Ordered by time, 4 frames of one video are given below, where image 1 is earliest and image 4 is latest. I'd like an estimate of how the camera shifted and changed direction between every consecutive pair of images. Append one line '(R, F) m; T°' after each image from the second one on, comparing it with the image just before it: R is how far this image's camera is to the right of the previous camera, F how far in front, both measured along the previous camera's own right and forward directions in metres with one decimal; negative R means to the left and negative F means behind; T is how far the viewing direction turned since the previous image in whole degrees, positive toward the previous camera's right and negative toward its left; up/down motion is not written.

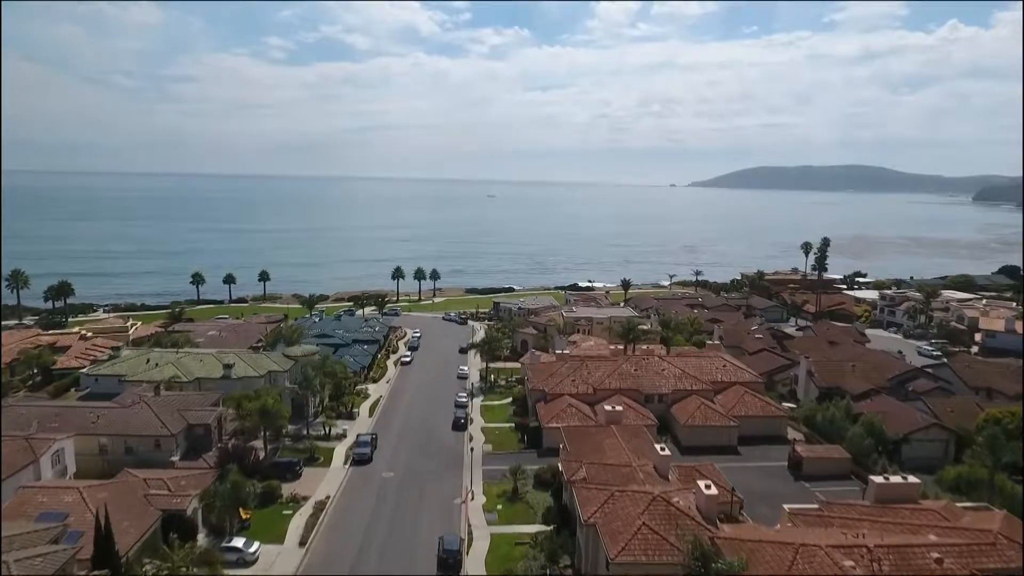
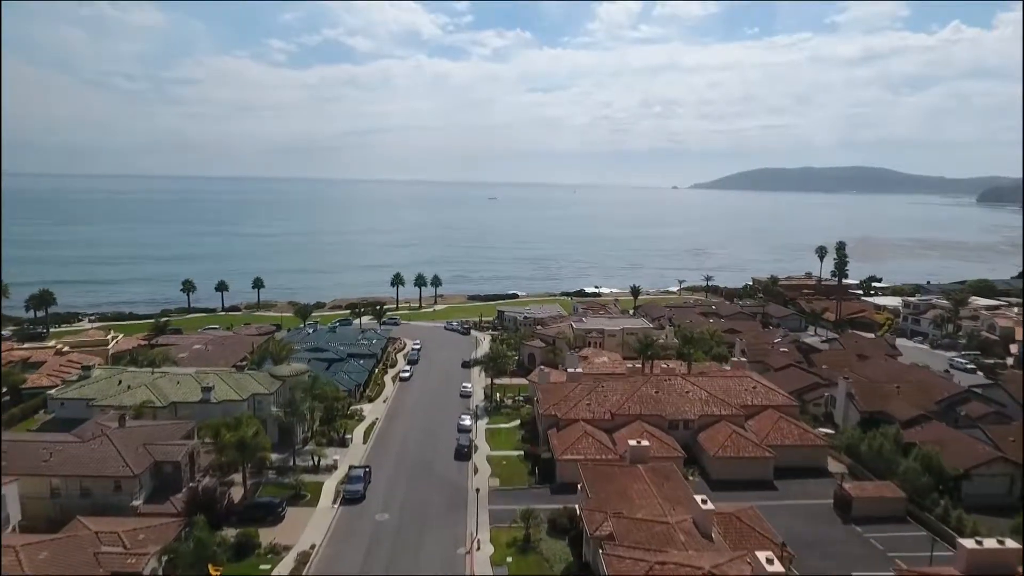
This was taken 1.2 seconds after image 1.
(-0.3, +3.3) m; 0°
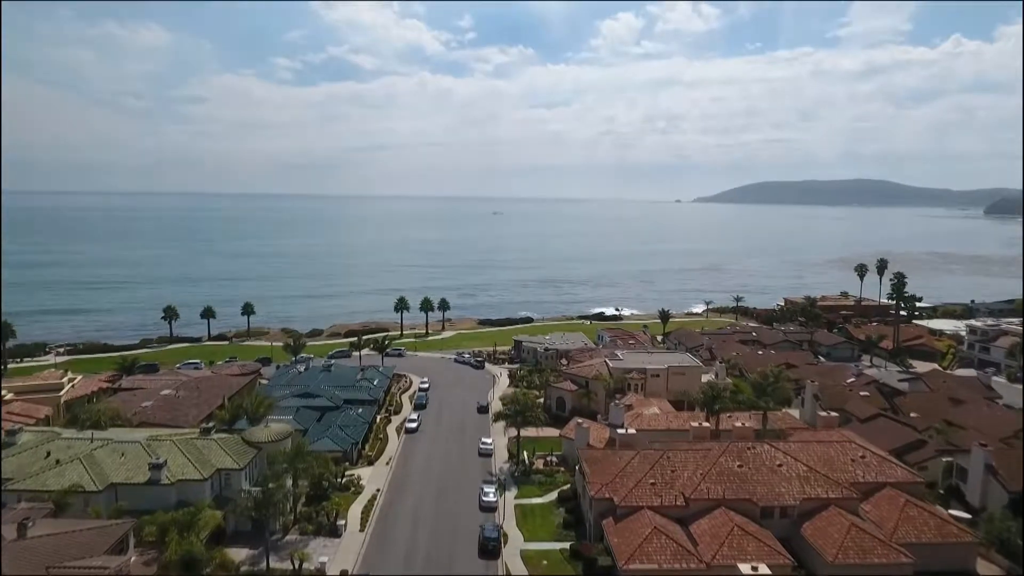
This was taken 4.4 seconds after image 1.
(-1.4, +7.1) m; 0°
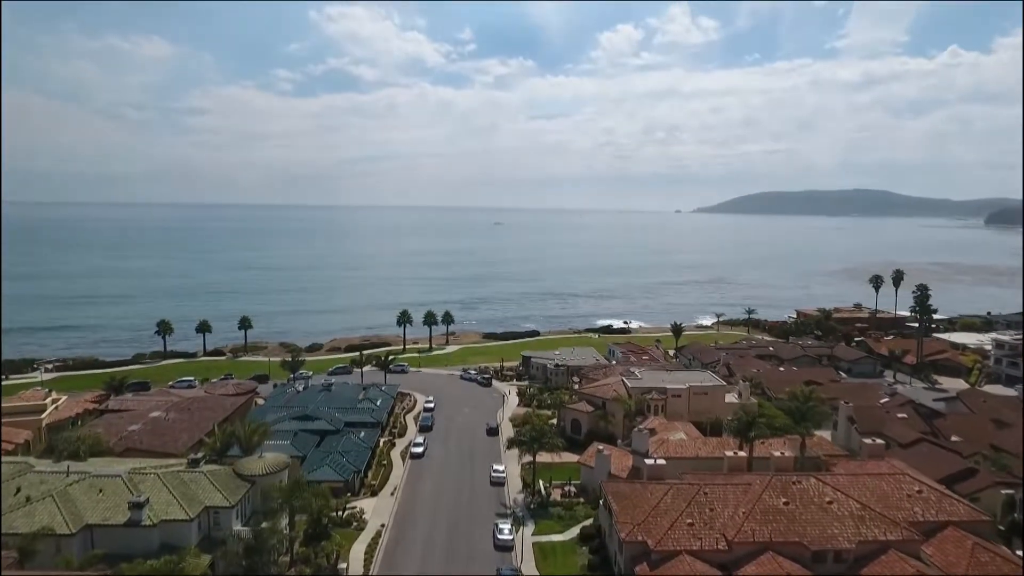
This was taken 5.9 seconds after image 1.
(-0.7, +2.3) m; 0°
